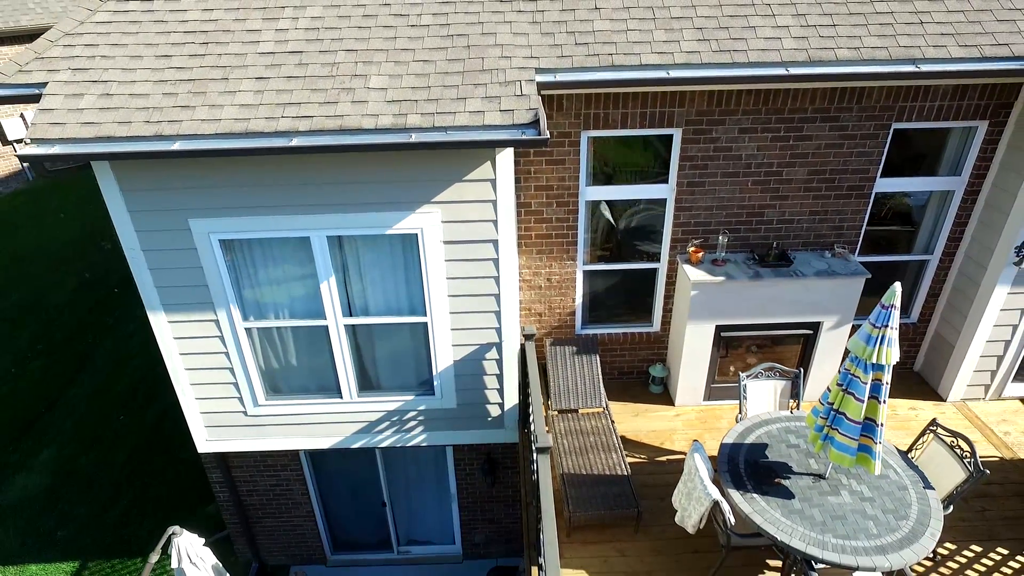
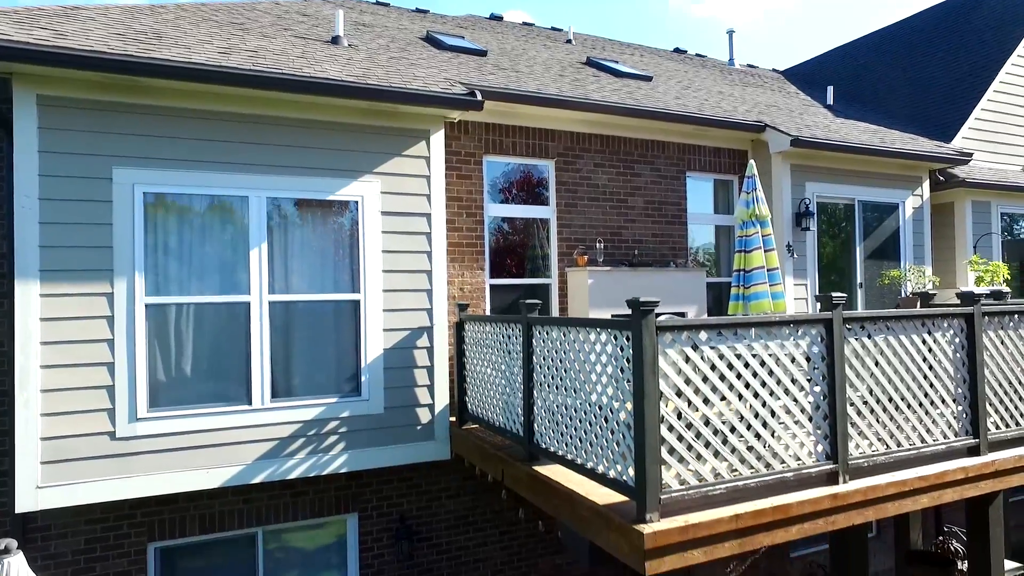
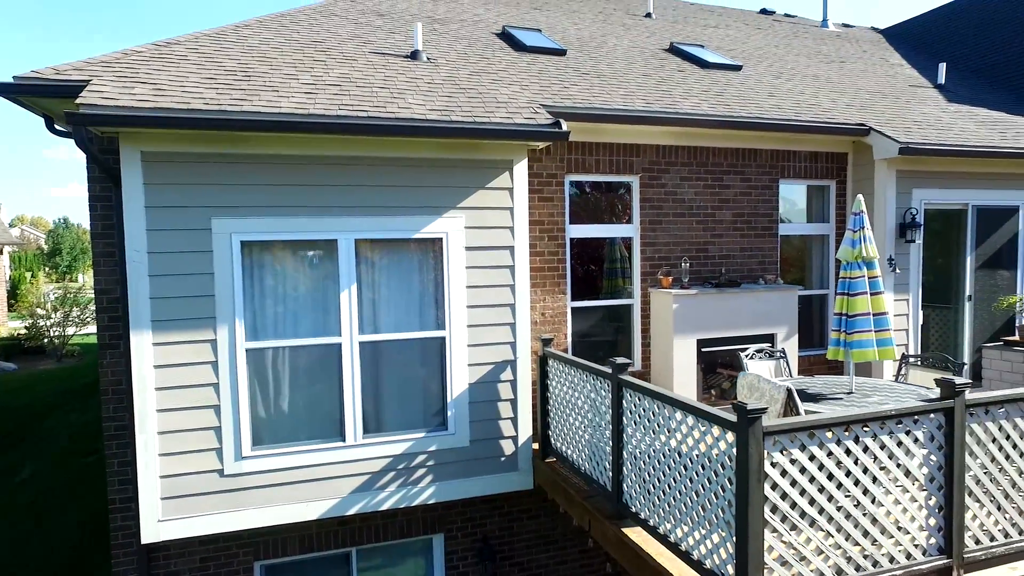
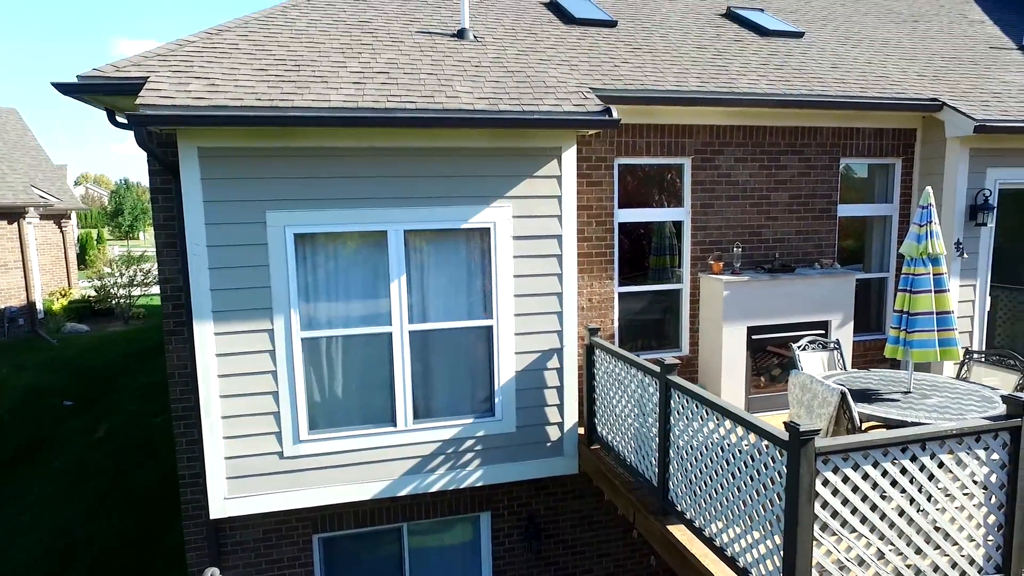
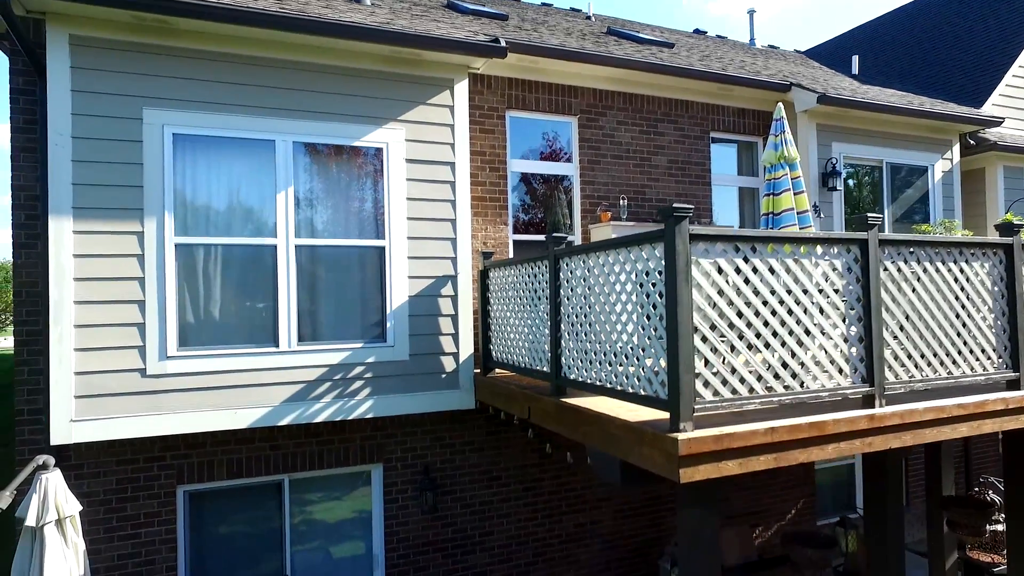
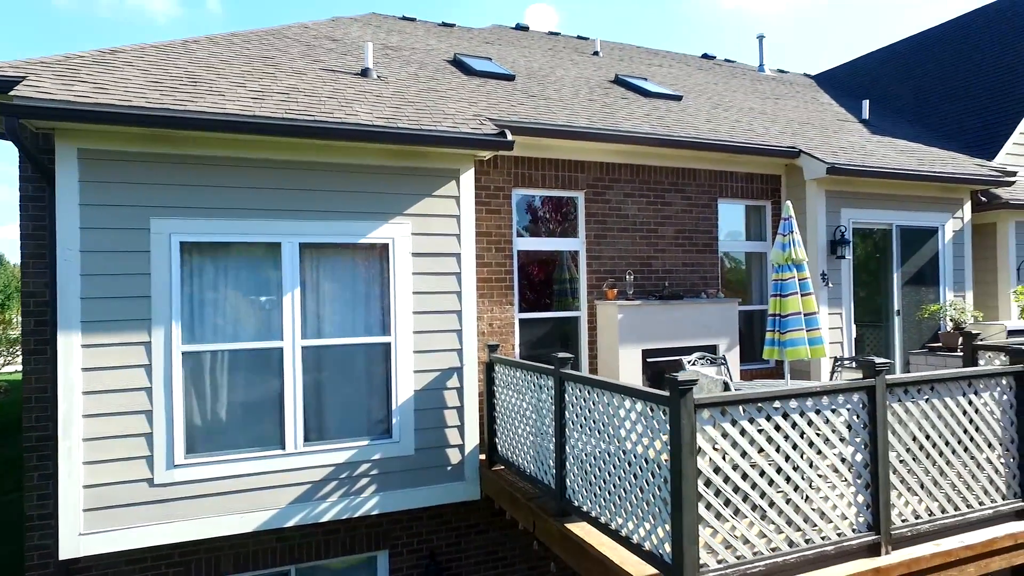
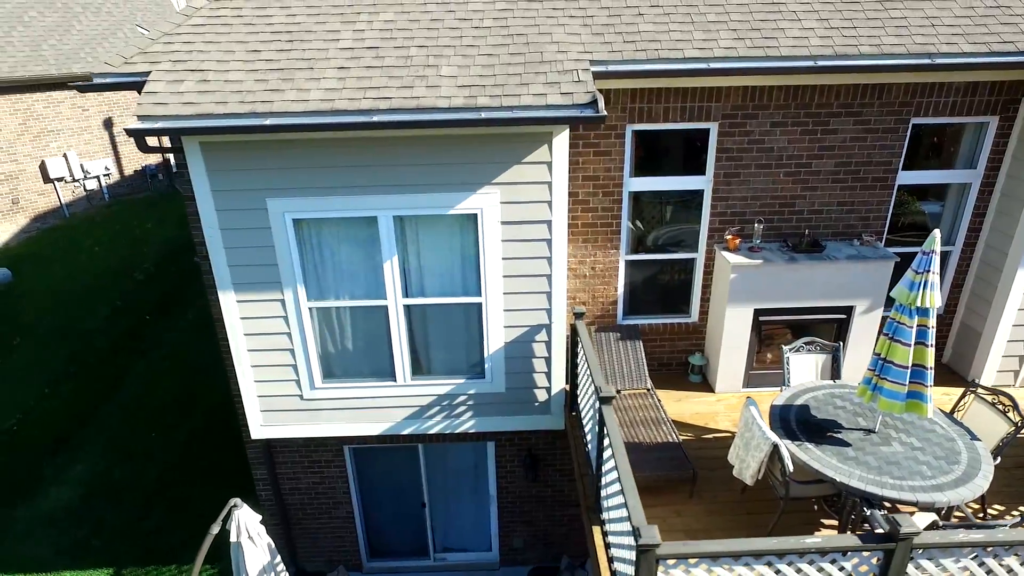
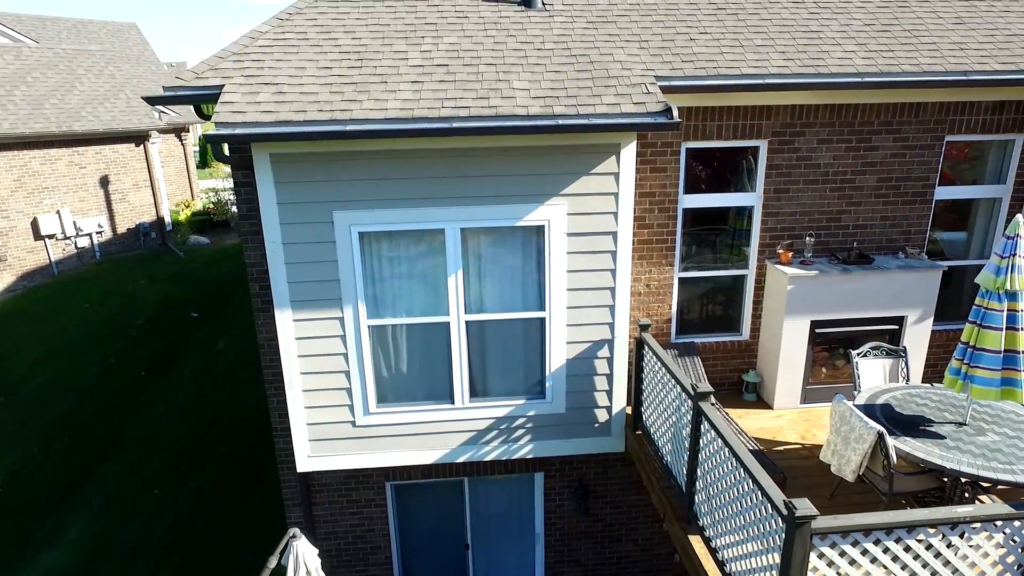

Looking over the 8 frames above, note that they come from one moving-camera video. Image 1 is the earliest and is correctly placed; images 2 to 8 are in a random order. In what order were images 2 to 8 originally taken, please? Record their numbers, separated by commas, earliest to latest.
7, 8, 4, 3, 6, 2, 5
